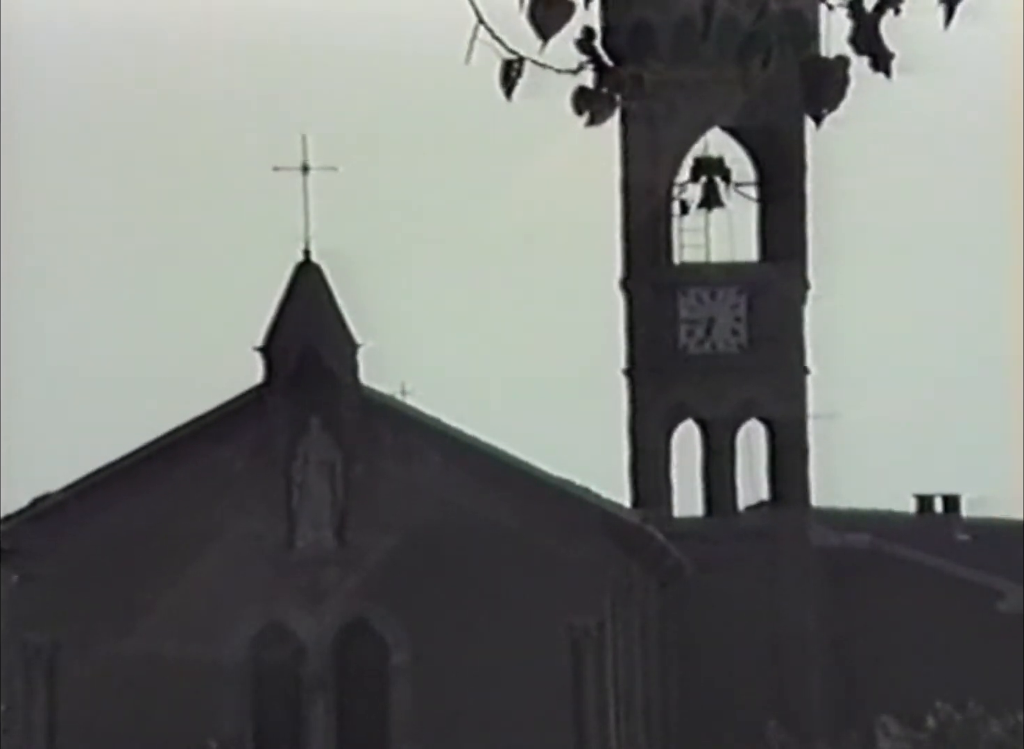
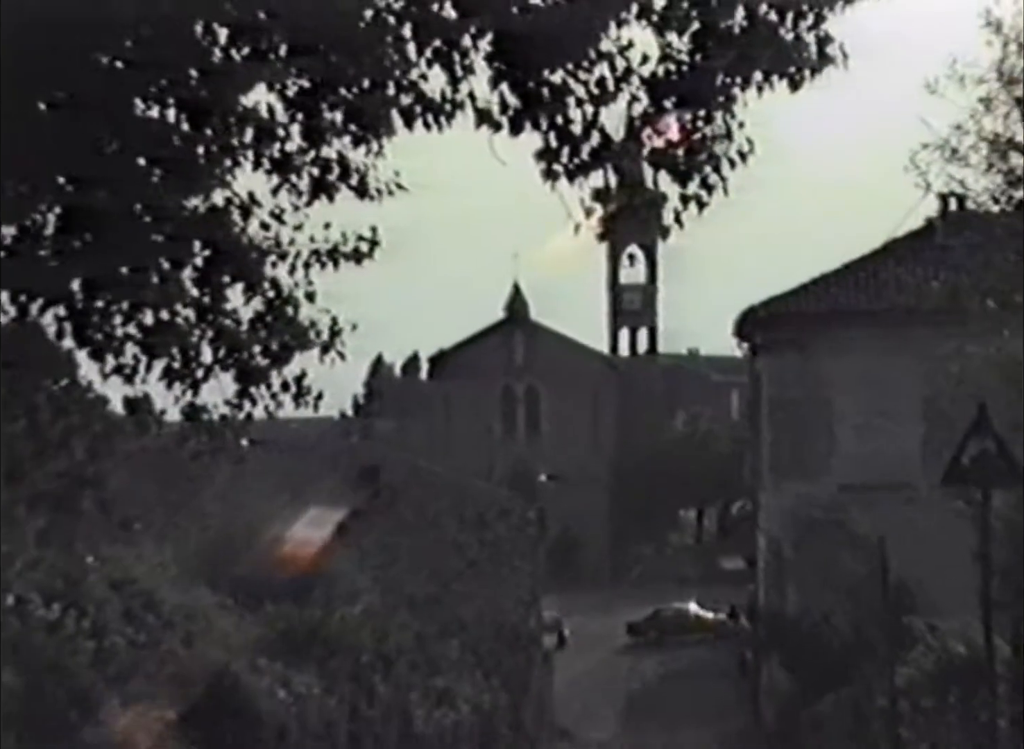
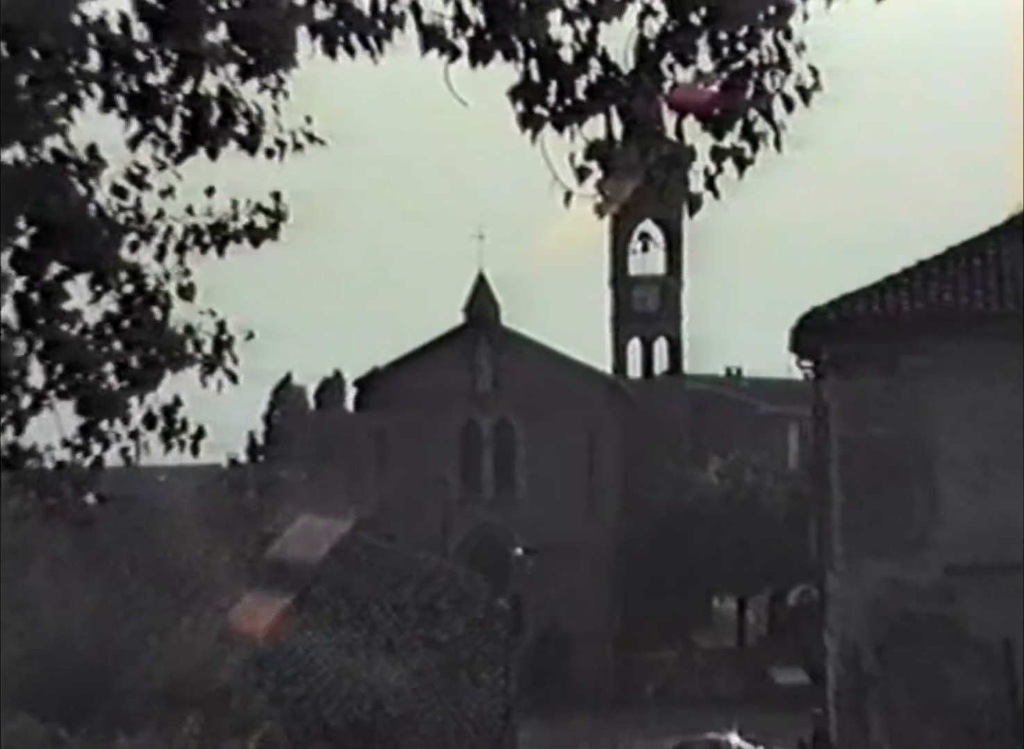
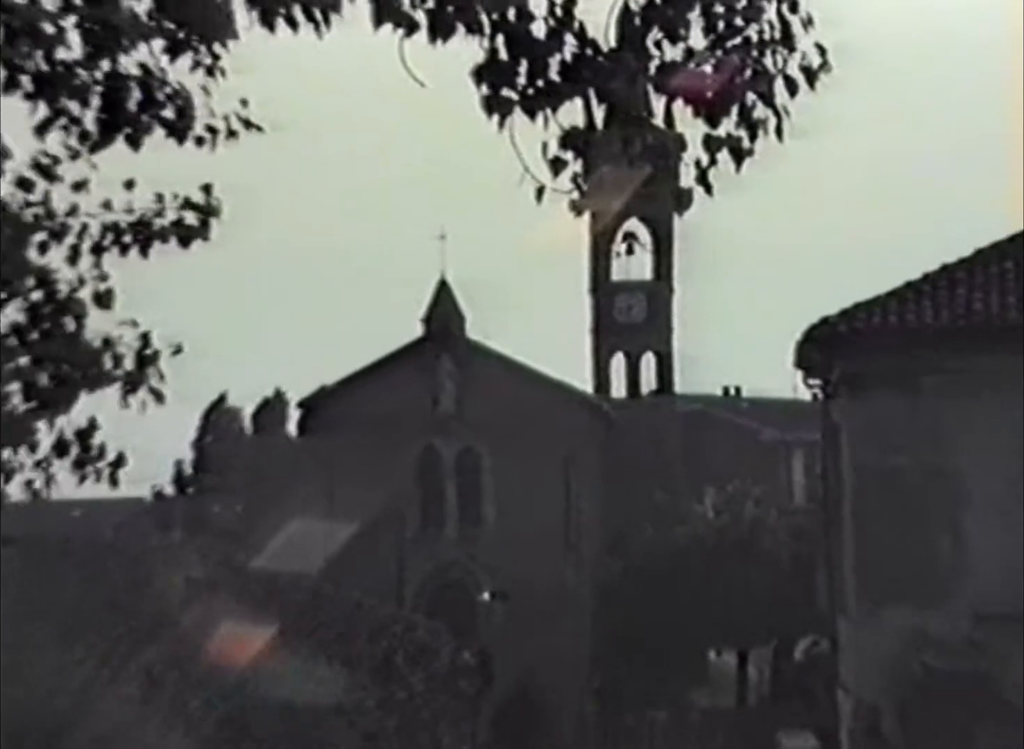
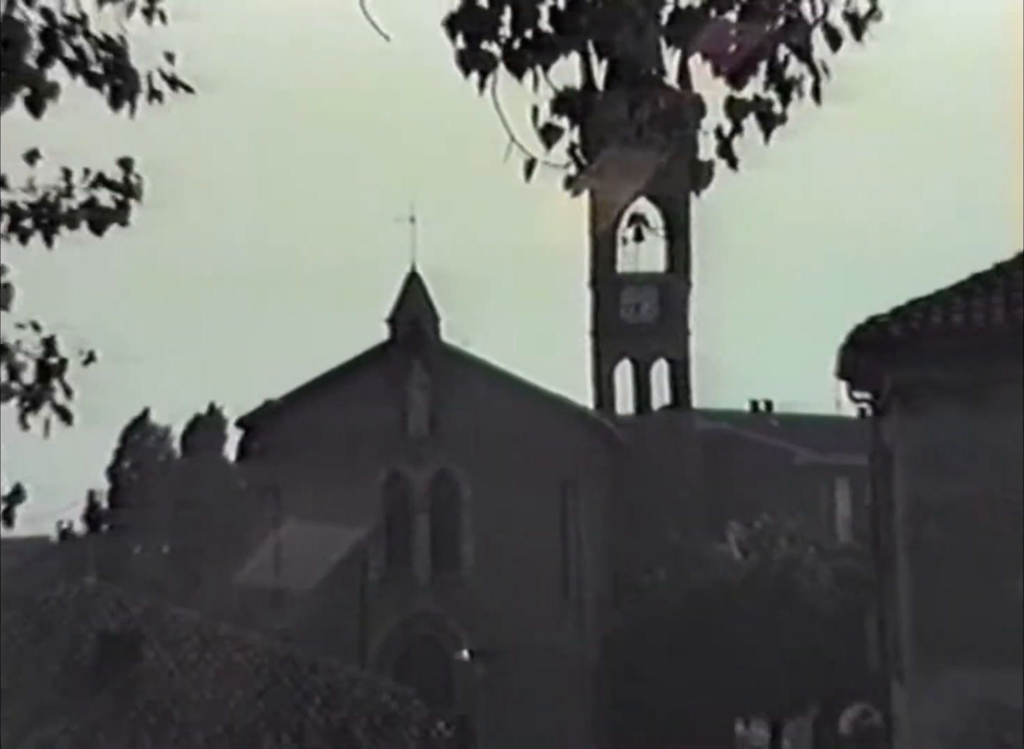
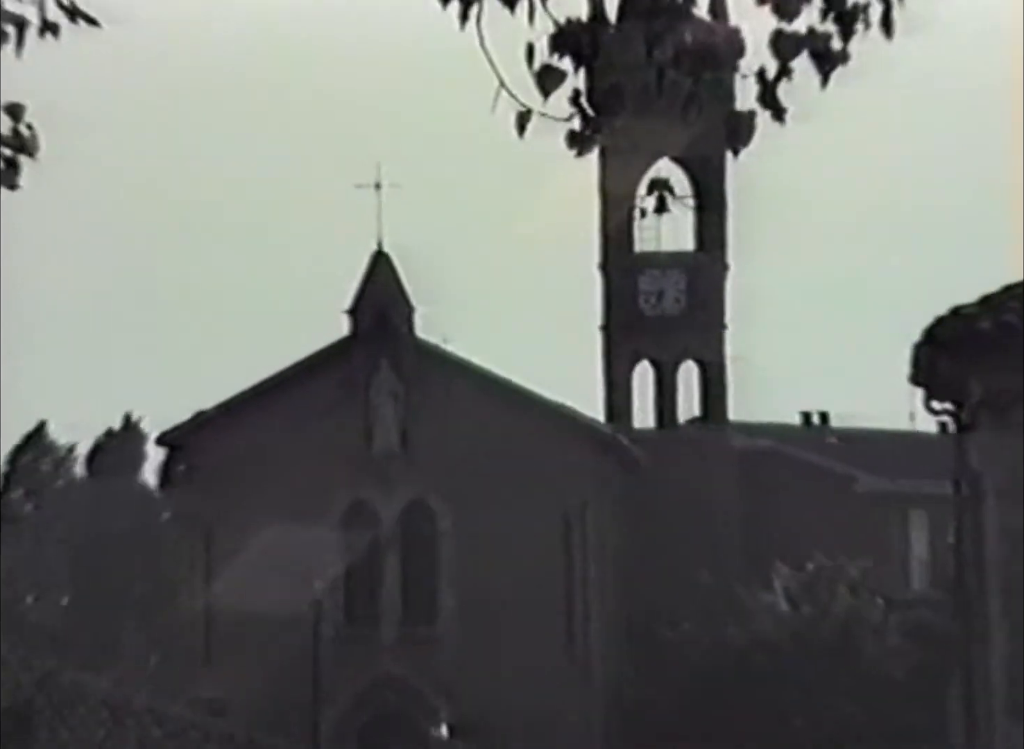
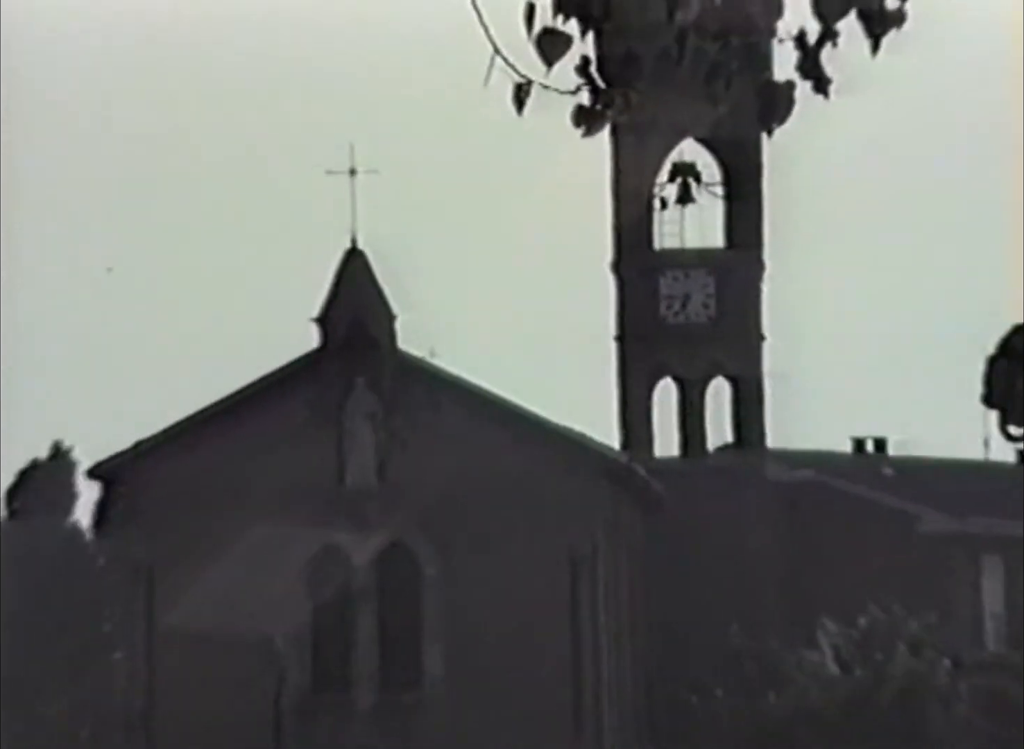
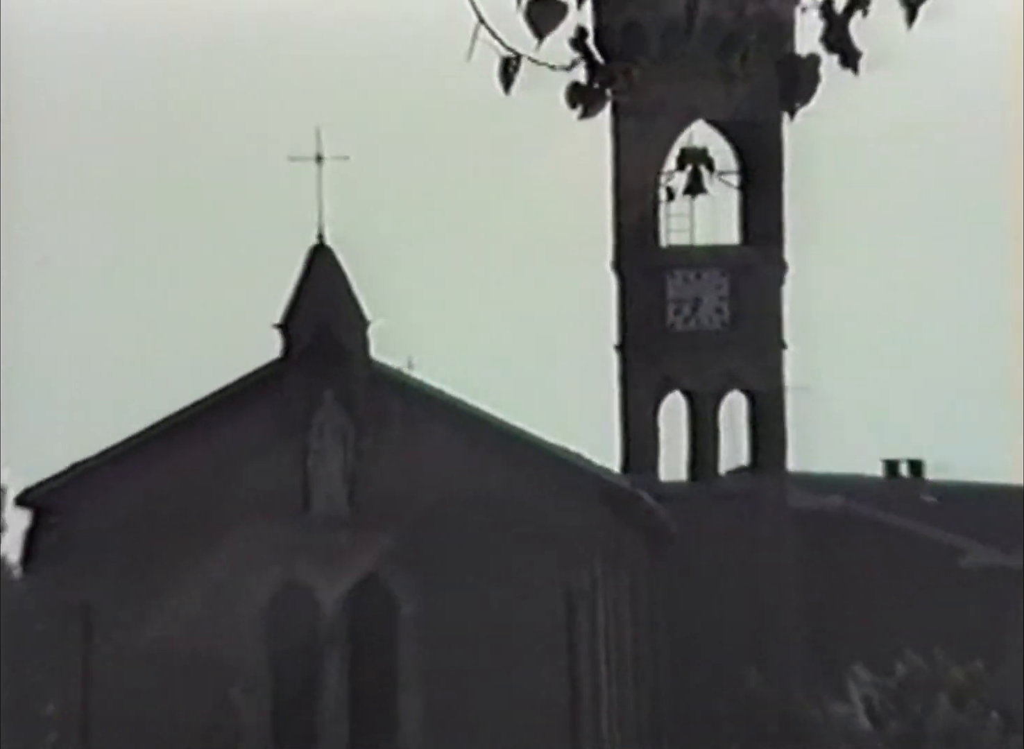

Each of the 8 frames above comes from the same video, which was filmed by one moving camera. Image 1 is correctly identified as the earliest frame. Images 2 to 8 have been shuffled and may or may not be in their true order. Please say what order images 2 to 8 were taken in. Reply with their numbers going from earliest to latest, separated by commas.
8, 7, 6, 5, 4, 3, 2
